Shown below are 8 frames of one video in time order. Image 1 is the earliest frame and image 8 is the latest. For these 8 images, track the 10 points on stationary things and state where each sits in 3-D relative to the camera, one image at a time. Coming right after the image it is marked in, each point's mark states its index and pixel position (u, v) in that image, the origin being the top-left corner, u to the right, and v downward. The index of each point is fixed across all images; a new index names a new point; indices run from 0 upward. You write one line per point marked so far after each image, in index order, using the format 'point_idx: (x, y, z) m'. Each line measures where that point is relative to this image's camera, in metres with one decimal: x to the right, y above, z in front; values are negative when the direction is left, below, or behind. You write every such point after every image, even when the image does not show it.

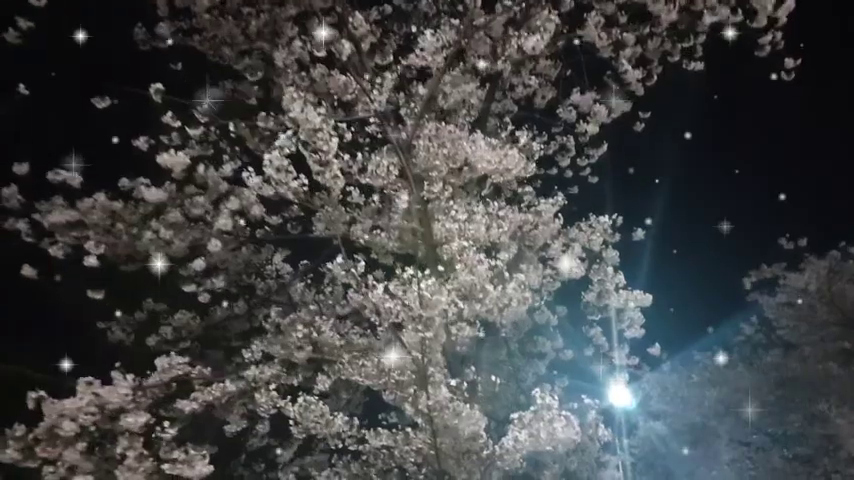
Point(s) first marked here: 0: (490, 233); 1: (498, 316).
0: (+0.6, +0.1, +6.1) m
1: (+0.6, -0.7, +6.0) m
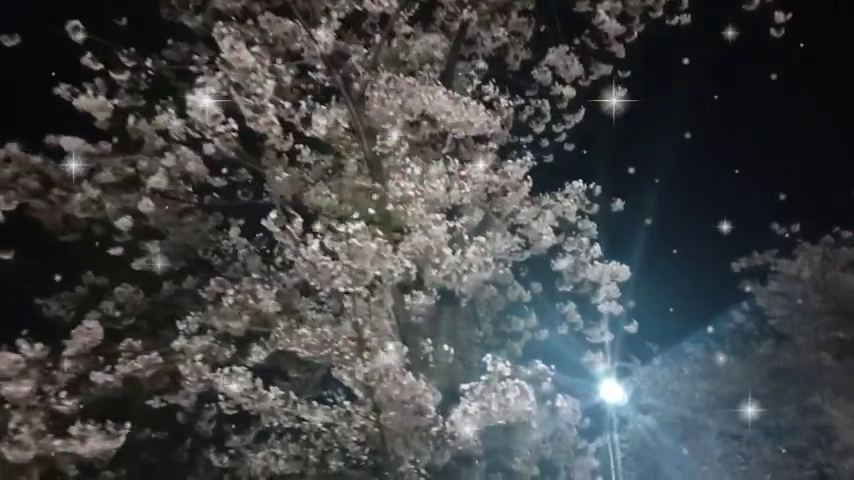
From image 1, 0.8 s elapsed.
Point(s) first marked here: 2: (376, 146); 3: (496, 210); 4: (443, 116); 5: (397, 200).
0: (+0.2, +0.4, +5.6) m
1: (+0.2, -0.4, +5.5) m
2: (-0.4, +0.8, +5.5) m
3: (+0.7, +0.3, +6.3) m
4: (+0.1, +1.1, +5.6) m
5: (-0.2, +0.3, +5.4) m
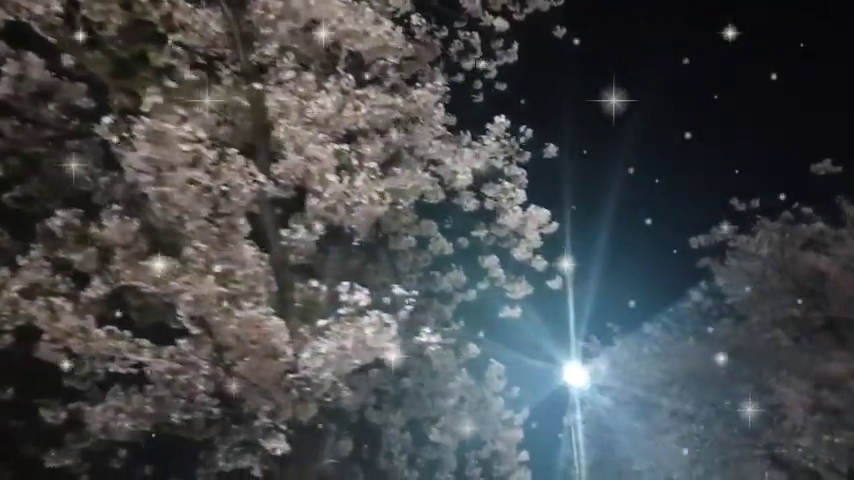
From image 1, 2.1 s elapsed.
0: (-0.6, +0.9, +4.8) m
1: (-0.6, +0.1, +4.8) m
2: (-1.2, +1.3, +4.7) m
3: (-0.2, +0.8, +5.5) m
4: (-0.7, +1.6, +4.8) m
5: (-1.1, +0.9, +4.6) m
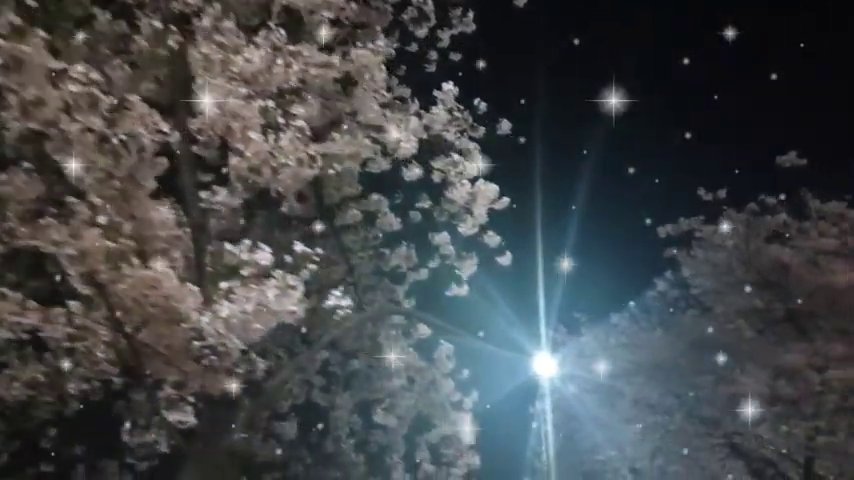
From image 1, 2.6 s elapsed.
0: (-1.1, +1.2, +4.5) m
1: (-1.0, +0.4, +4.5) m
2: (-1.7, +1.6, +4.4) m
3: (-0.6, +1.0, +5.2) m
4: (-1.1, +1.8, +4.5) m
5: (-1.5, +1.1, +4.3) m
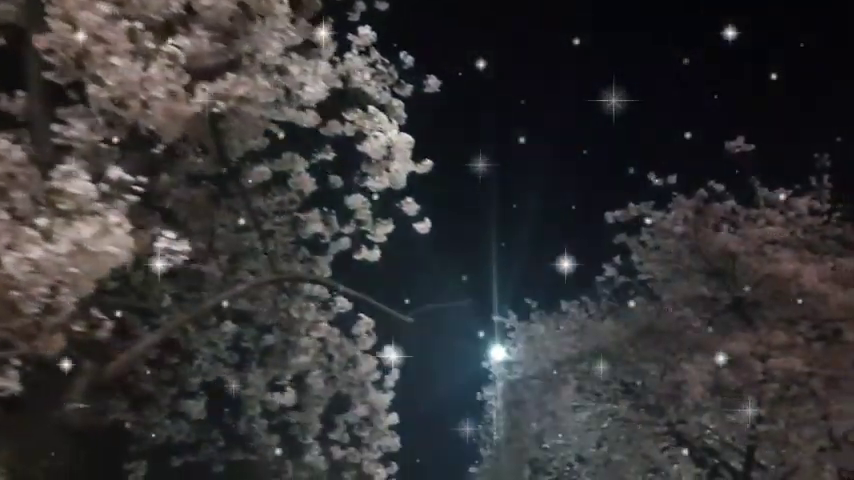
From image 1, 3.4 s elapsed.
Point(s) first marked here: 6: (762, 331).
0: (-1.7, +1.5, +3.9) m
1: (-1.7, +0.7, +3.9) m
2: (-2.3, +1.9, +3.7) m
3: (-1.3, +1.4, +4.7) m
4: (-1.7, +2.1, +3.9) m
5: (-2.1, +1.5, +3.7) m
6: (+6.9, -1.9, +13.5) m
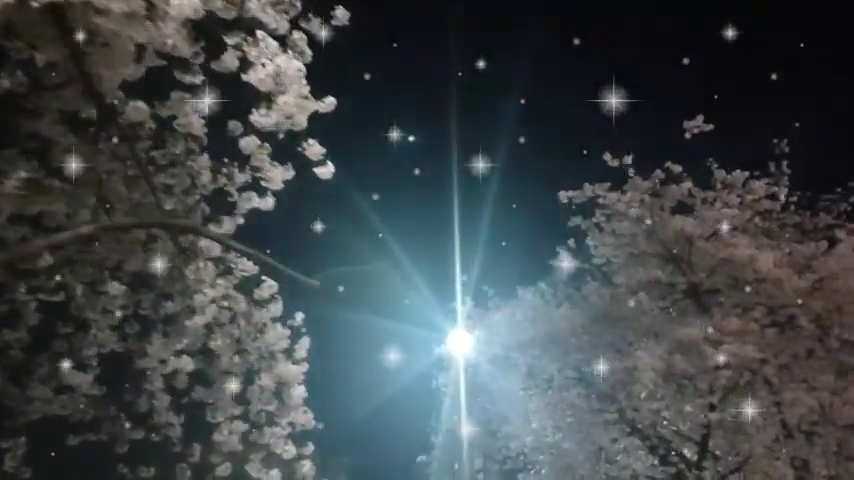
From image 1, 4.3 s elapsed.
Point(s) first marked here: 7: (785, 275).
0: (-2.3, +1.9, +3.2) m
1: (-2.4, +1.1, +3.2) m
2: (-2.9, +2.3, +3.0) m
3: (-2.0, +1.8, +4.0) m
4: (-2.4, +2.5, +3.2) m
5: (-2.8, +1.9, +3.0) m
6: (+5.8, -1.5, +13.2) m
7: (+7.1, -0.7, +13.0) m
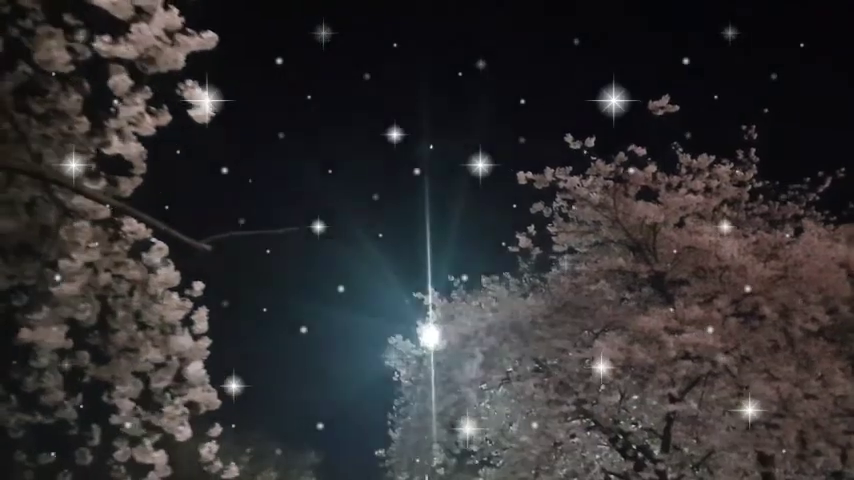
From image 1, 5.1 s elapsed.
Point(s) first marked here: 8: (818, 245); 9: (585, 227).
0: (-3.0, +2.2, +2.6) m
1: (-3.0, +1.4, +2.6) m
2: (-3.6, +2.6, +2.4) m
3: (-2.7, +2.1, +3.4) m
4: (-3.0, +2.9, +2.5) m
5: (-3.4, +2.2, +2.3) m
6: (+4.9, -1.3, +12.8) m
7: (+6.2, -0.4, +12.6) m
8: (+7.9, -0.1, +13.3) m
9: (+3.5, +0.4, +14.8) m
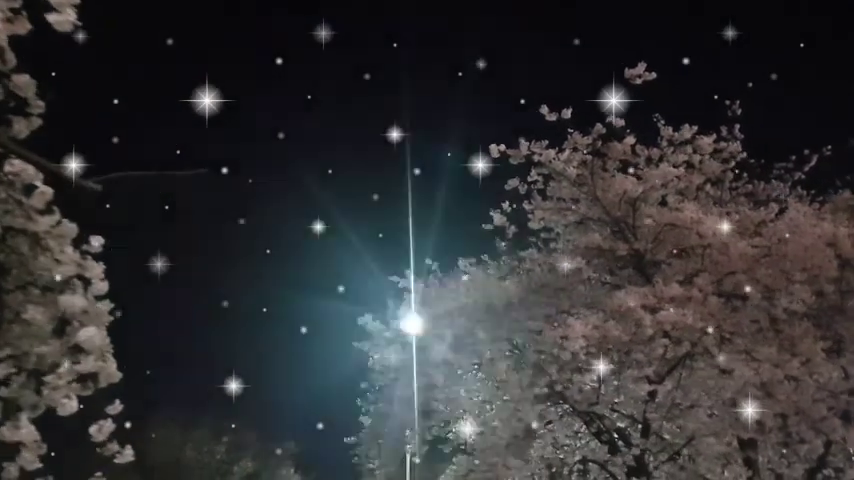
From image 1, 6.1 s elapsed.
0: (-3.6, +2.6, +1.9) m
1: (-3.6, +1.9, +1.9) m
2: (-4.1, +3.1, +1.7) m
3: (-3.2, +2.5, +2.7) m
4: (-3.6, +3.3, +1.9) m
5: (-4.0, +2.6, +1.7) m
6: (+4.2, -0.8, +12.2) m
7: (+5.5, 0.0, +12.0) m
8: (+7.3, +0.4, +12.8) m
9: (+2.8, +0.8, +14.2) m
